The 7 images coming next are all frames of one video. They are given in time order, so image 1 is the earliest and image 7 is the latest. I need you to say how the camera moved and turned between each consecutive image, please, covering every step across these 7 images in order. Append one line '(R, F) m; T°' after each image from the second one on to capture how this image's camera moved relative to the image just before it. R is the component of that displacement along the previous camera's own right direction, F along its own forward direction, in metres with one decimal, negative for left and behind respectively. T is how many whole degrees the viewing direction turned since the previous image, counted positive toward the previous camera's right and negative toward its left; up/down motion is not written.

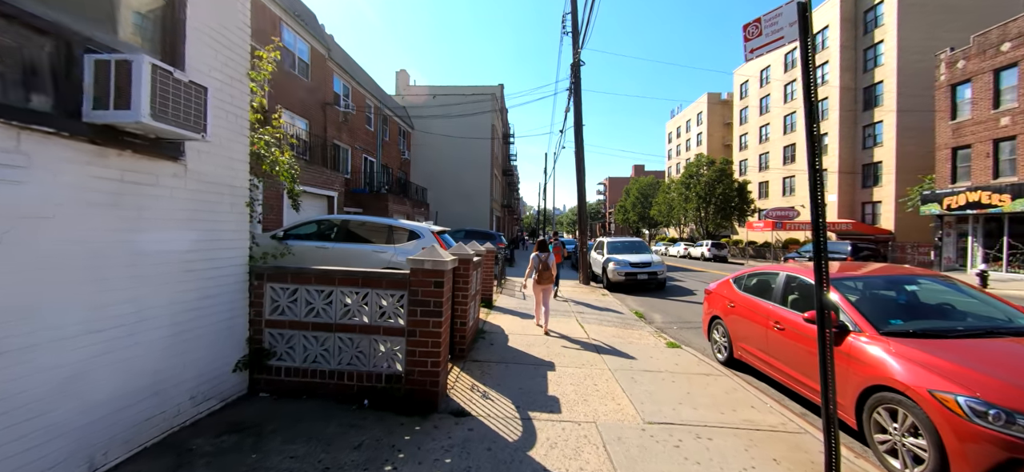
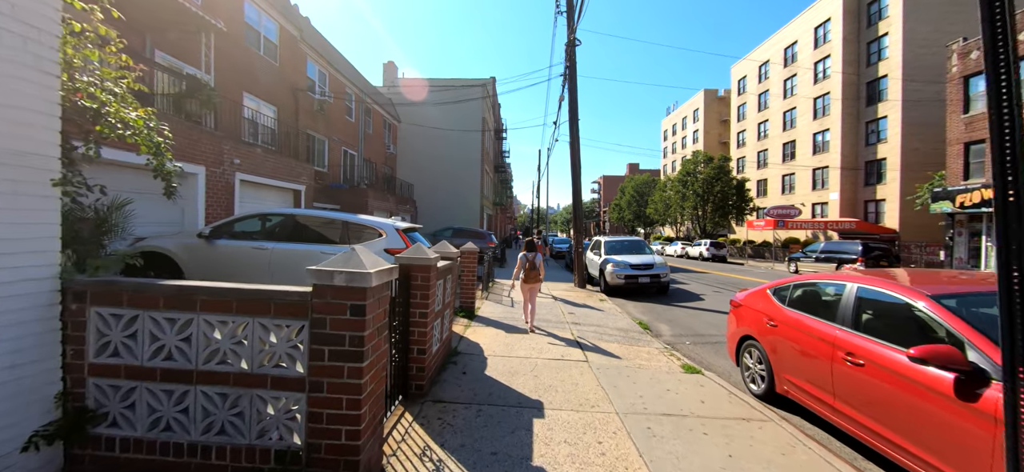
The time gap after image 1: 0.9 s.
(+0.2, +1.3) m; +1°
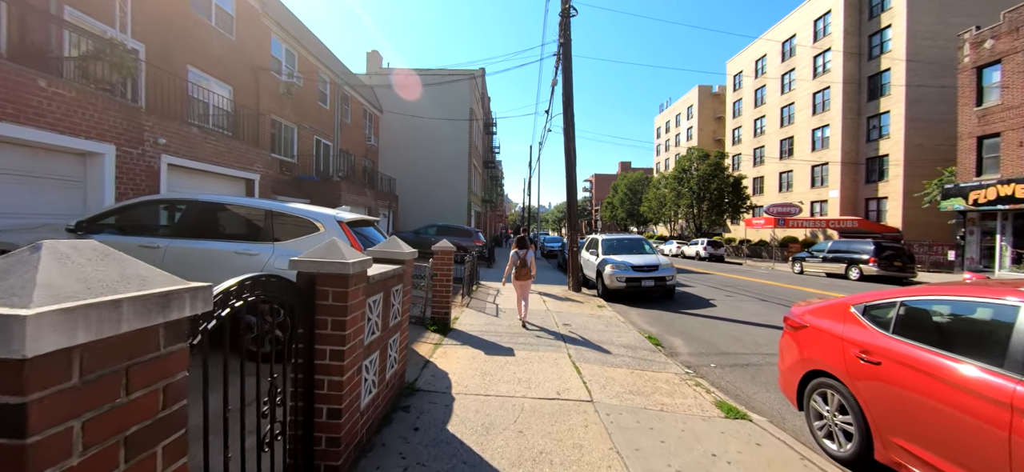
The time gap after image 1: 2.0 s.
(+0.2, +1.4) m; +1°
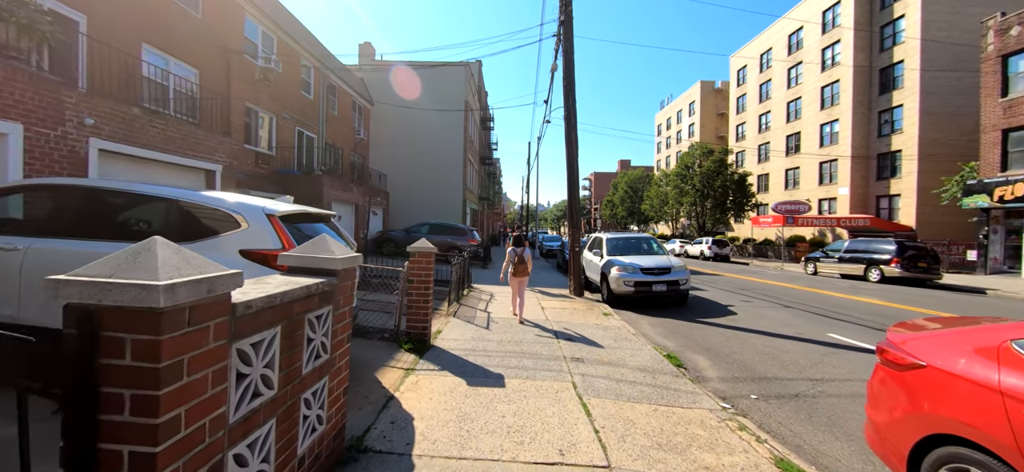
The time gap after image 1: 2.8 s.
(+0.1, +1.1) m; 0°
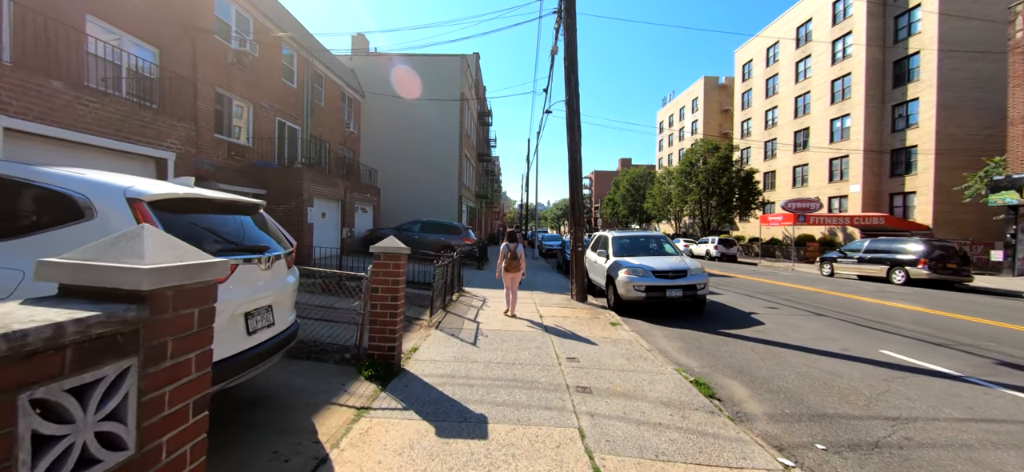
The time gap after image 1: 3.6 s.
(+0.1, +1.1) m; 0°
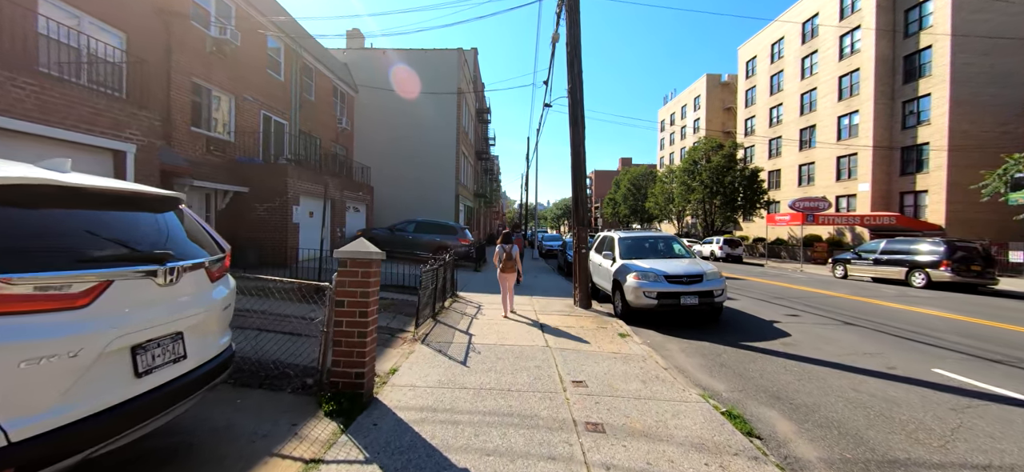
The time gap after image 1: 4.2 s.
(0.0, +0.8) m; 0°
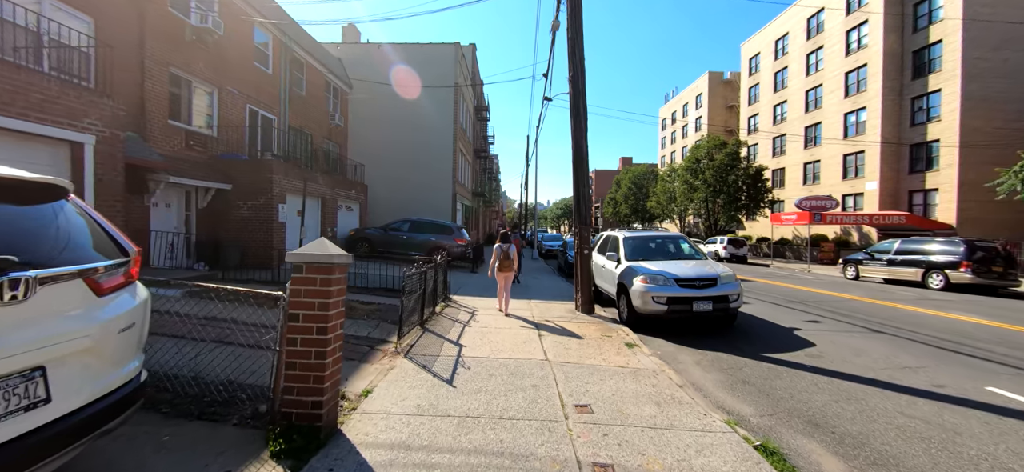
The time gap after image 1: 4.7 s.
(+0.1, +0.6) m; 0°
